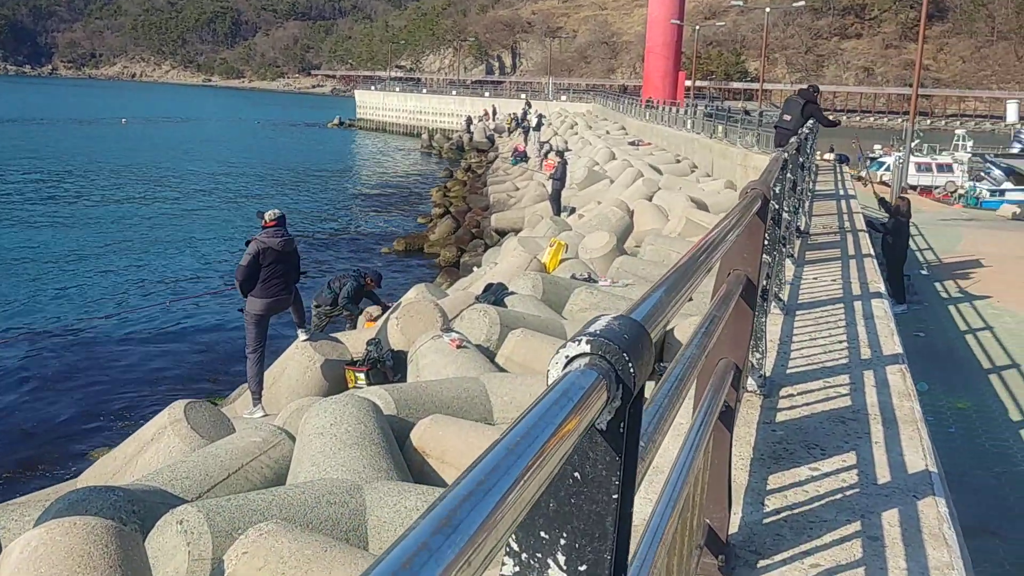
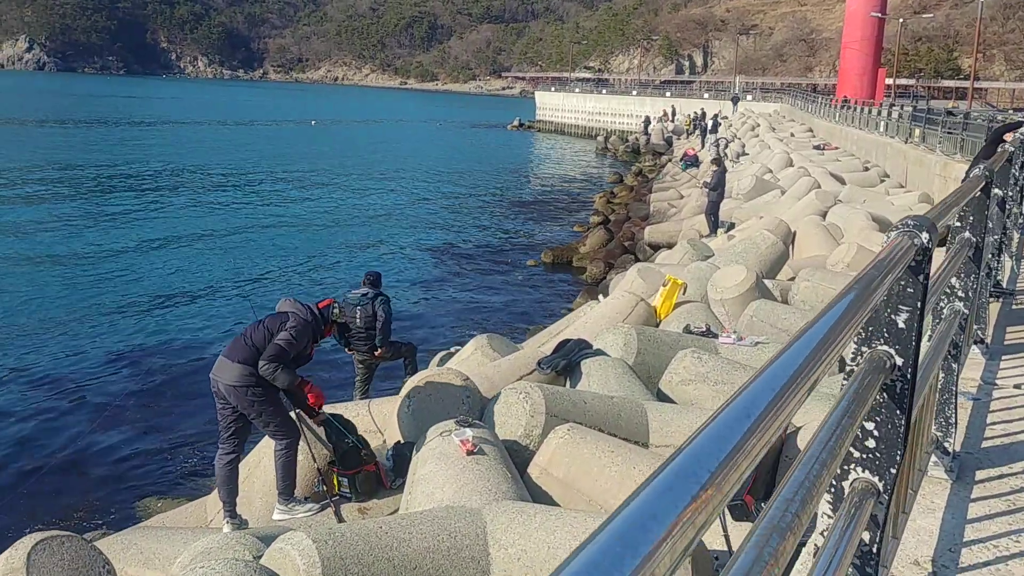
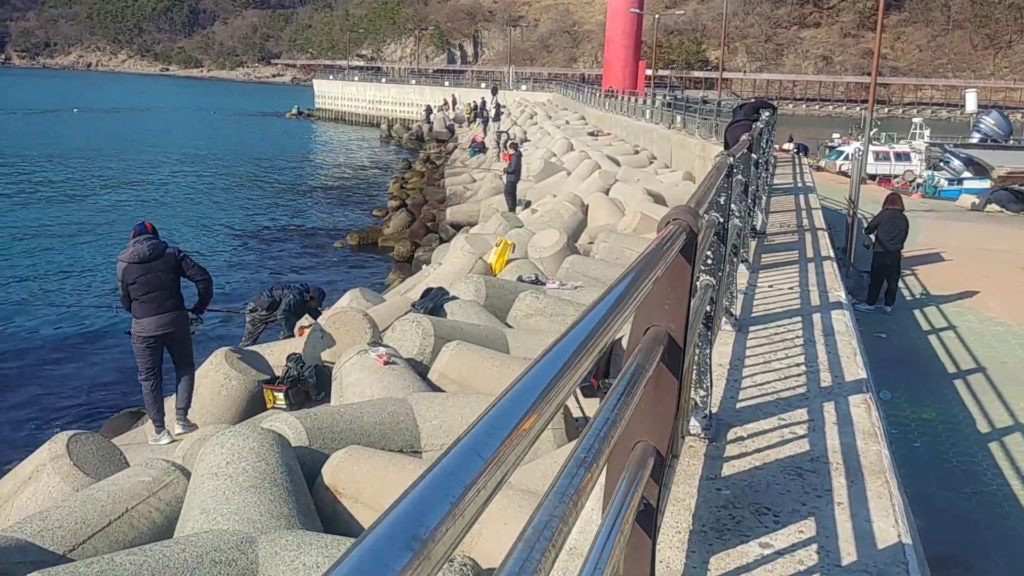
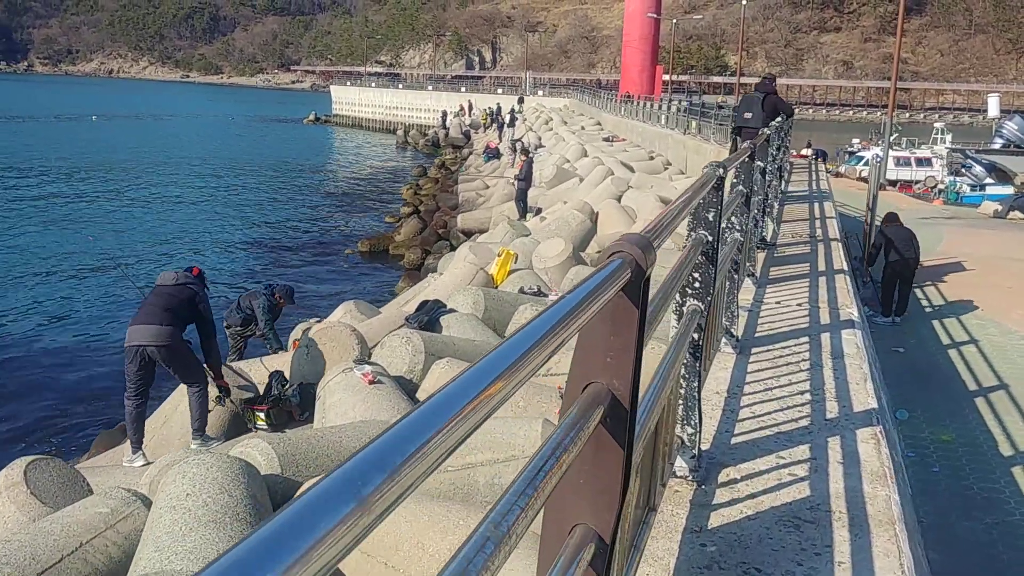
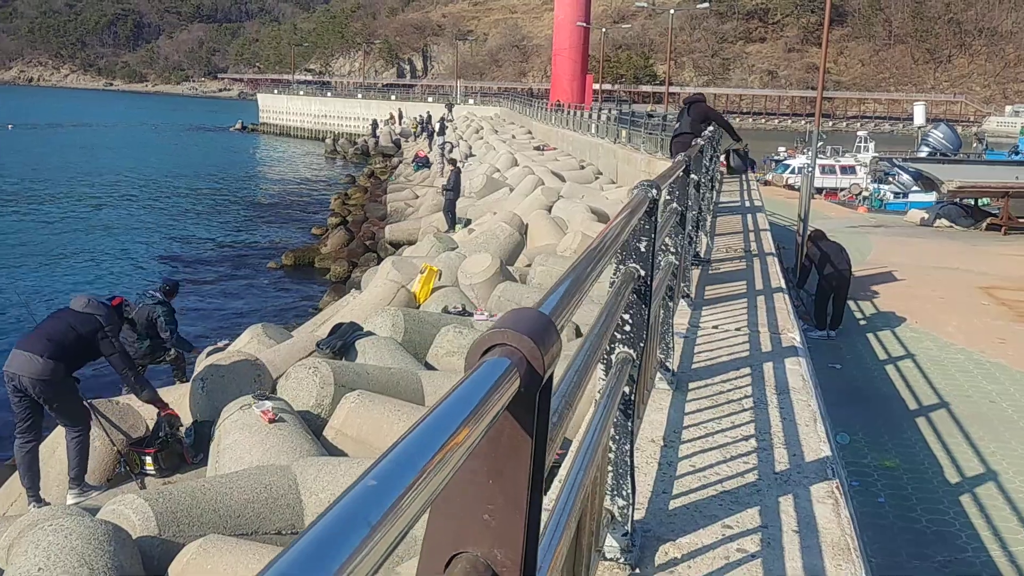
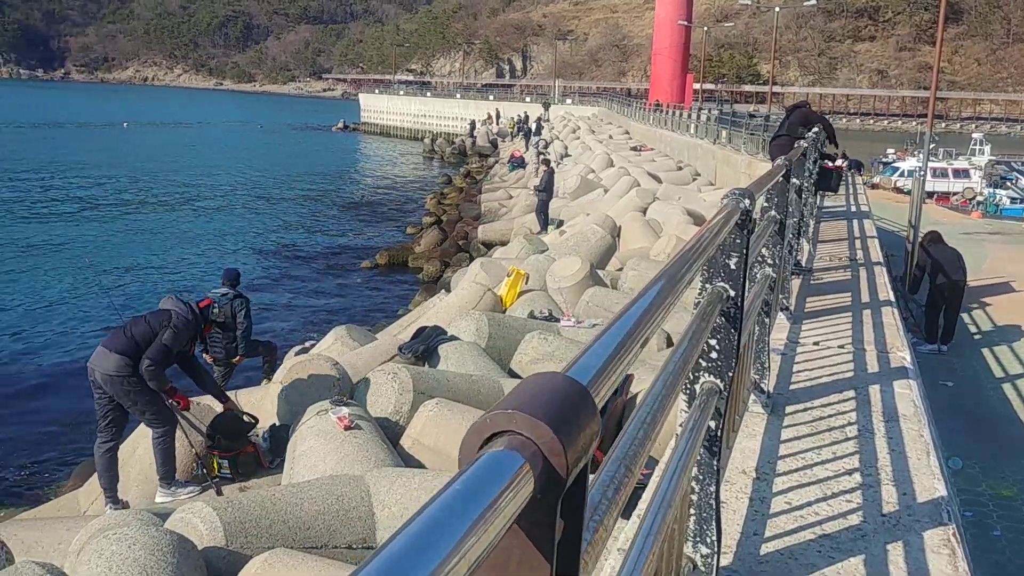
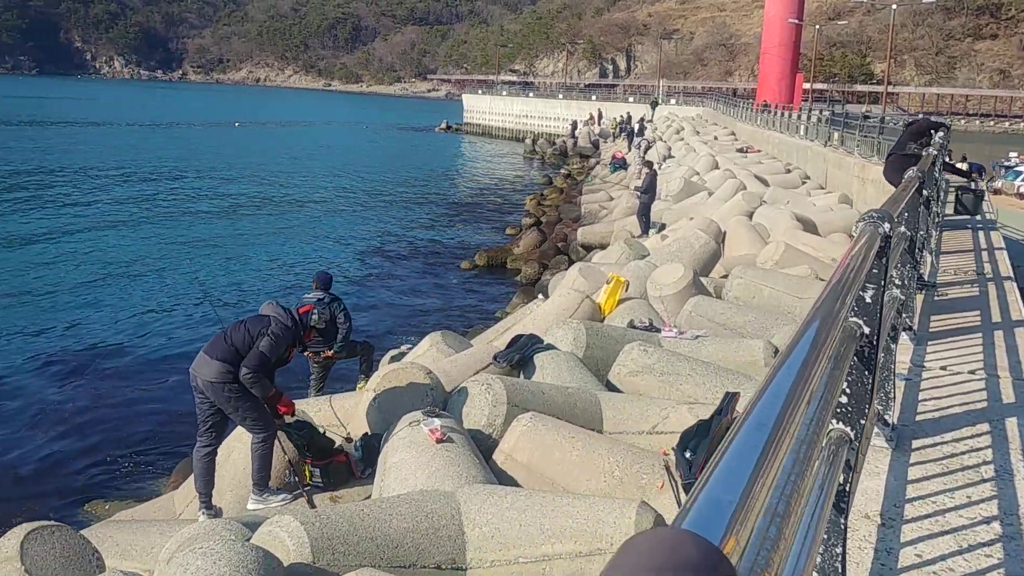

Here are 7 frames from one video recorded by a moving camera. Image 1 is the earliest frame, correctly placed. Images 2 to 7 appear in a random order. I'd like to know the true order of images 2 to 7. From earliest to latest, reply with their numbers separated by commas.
3, 4, 5, 6, 7, 2
